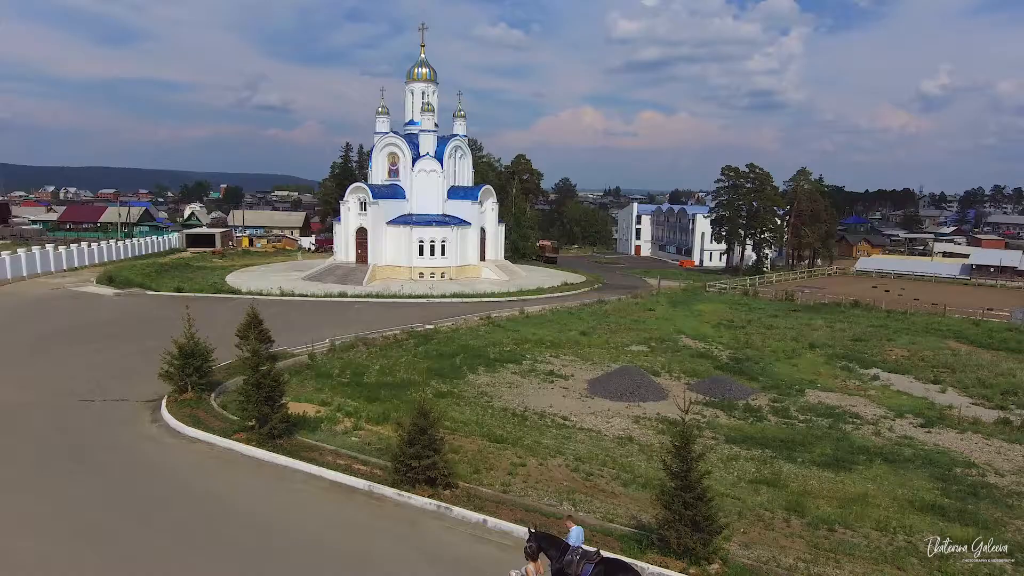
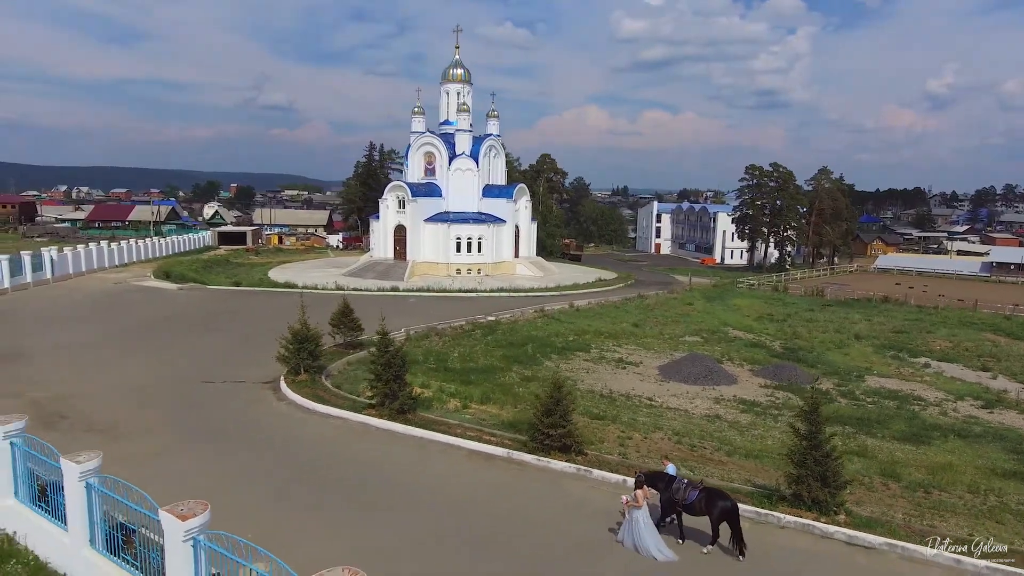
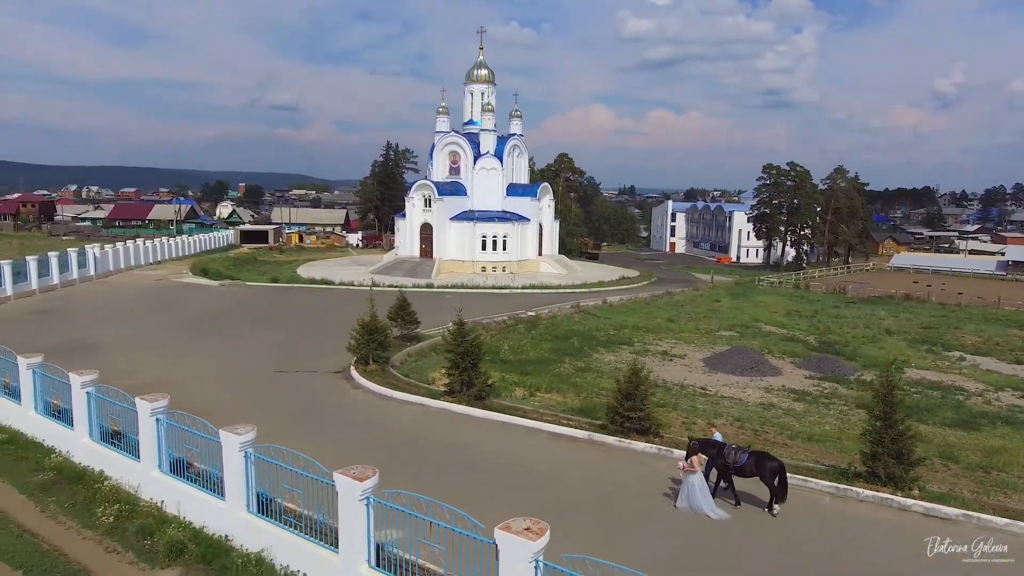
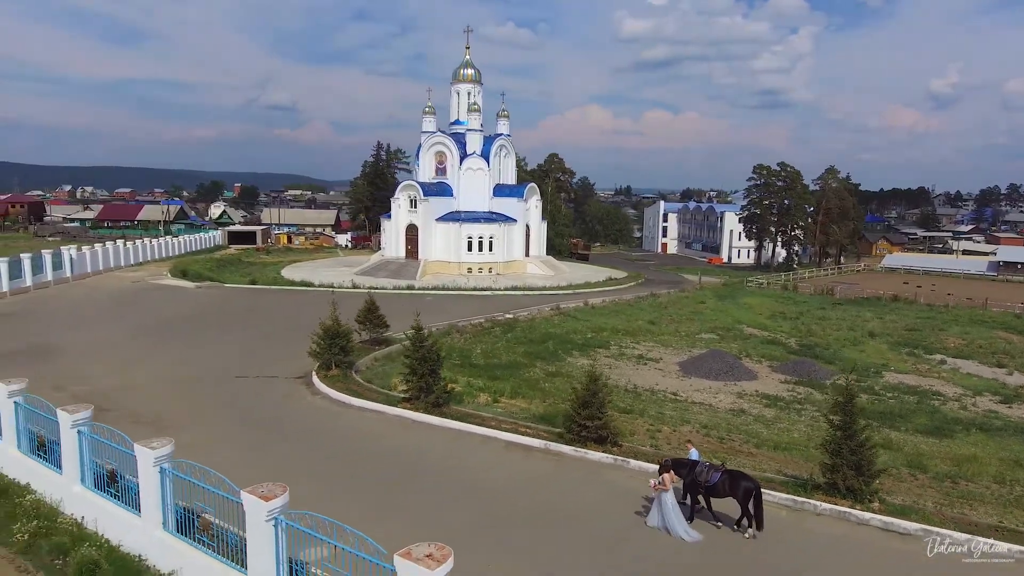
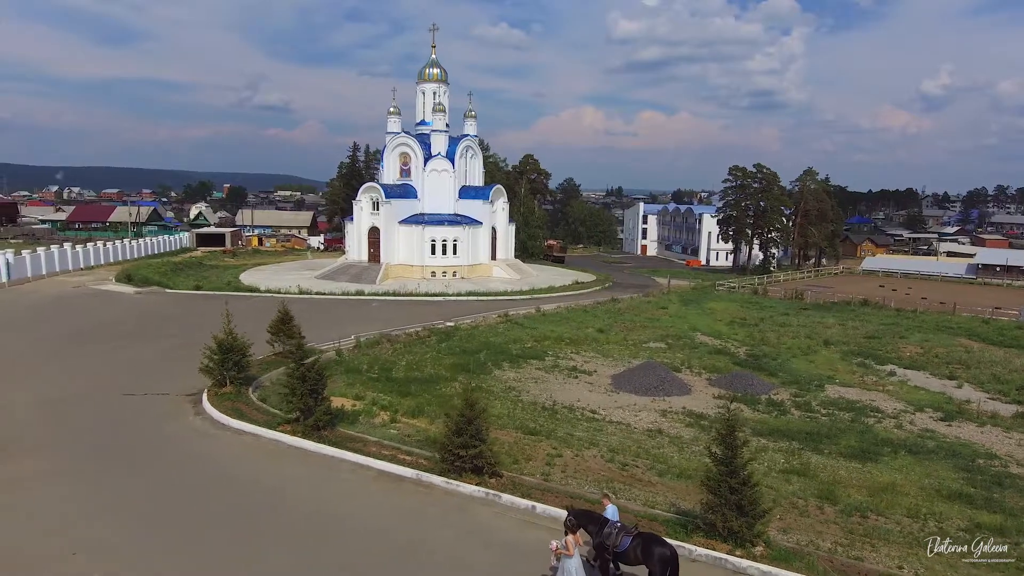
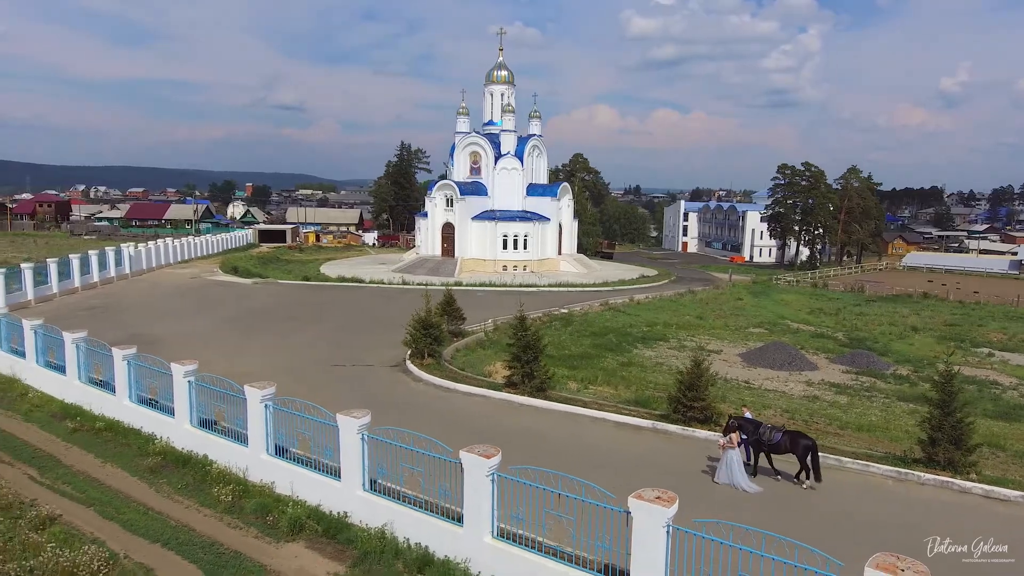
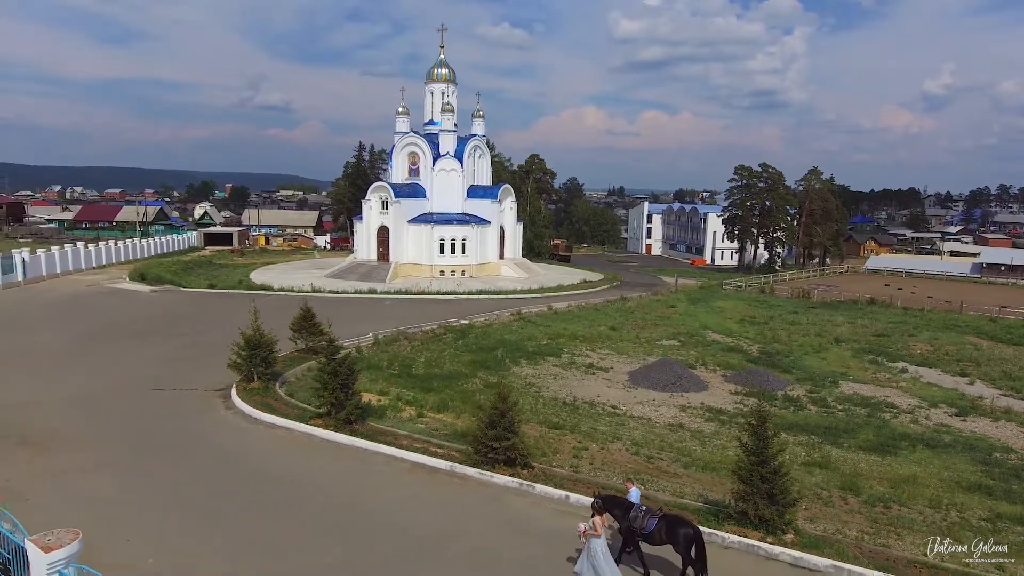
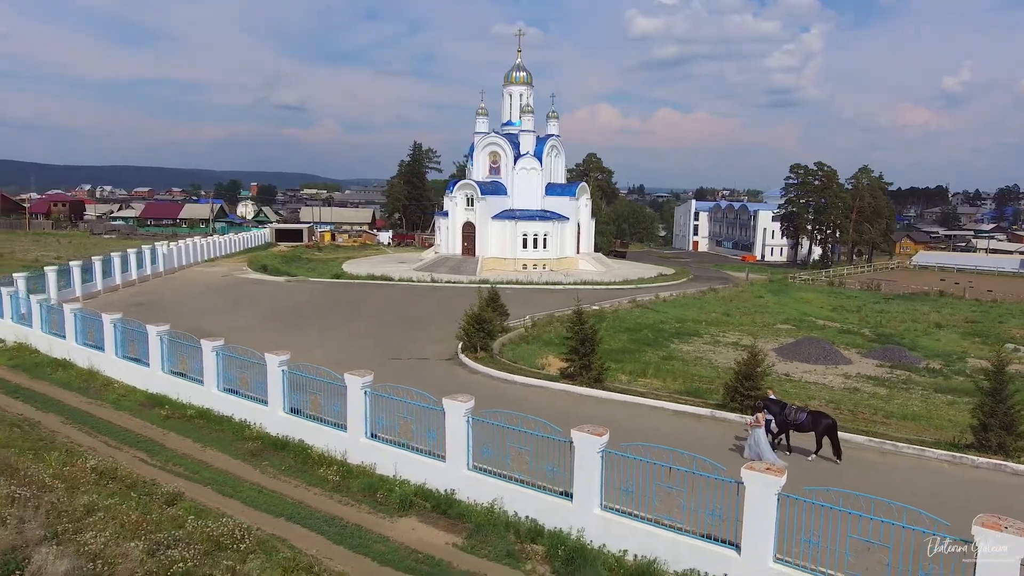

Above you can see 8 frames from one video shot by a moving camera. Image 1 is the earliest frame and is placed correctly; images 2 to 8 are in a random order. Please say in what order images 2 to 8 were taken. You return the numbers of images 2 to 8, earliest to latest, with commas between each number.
5, 7, 2, 4, 3, 6, 8
